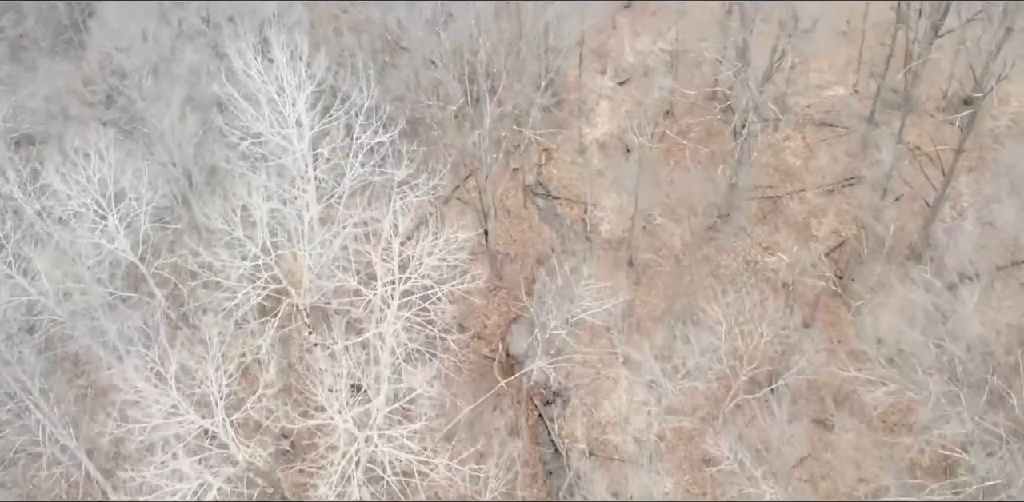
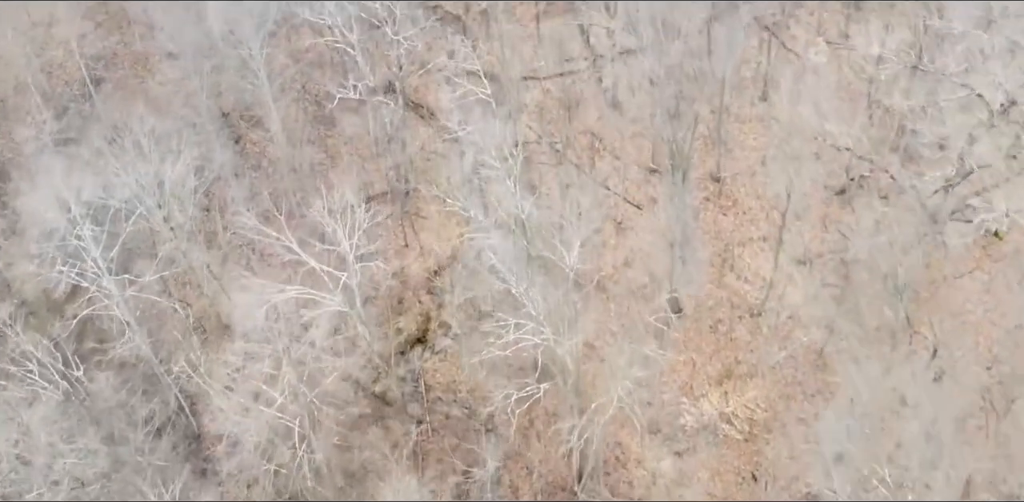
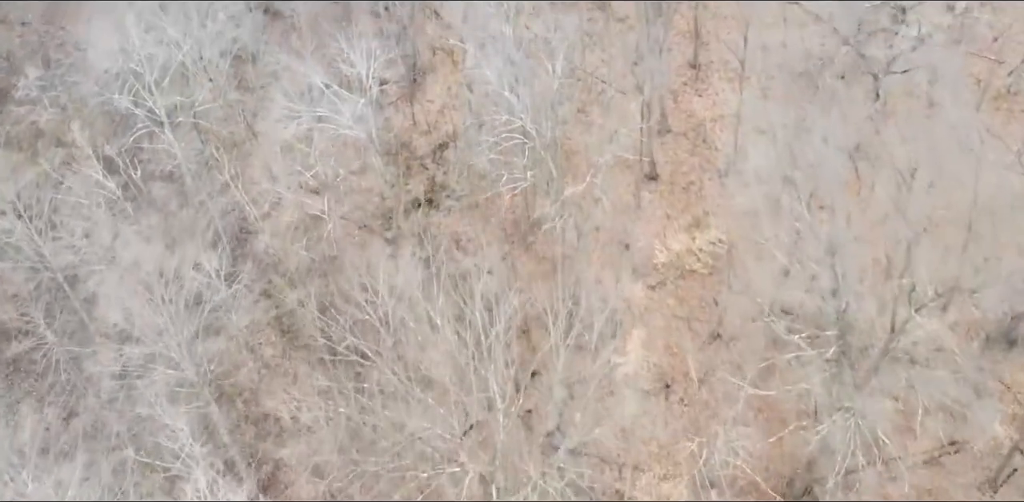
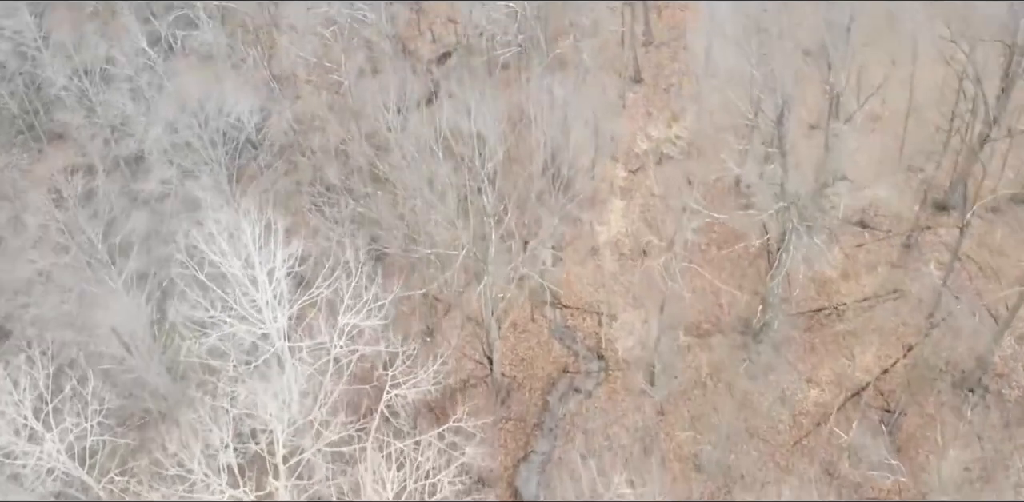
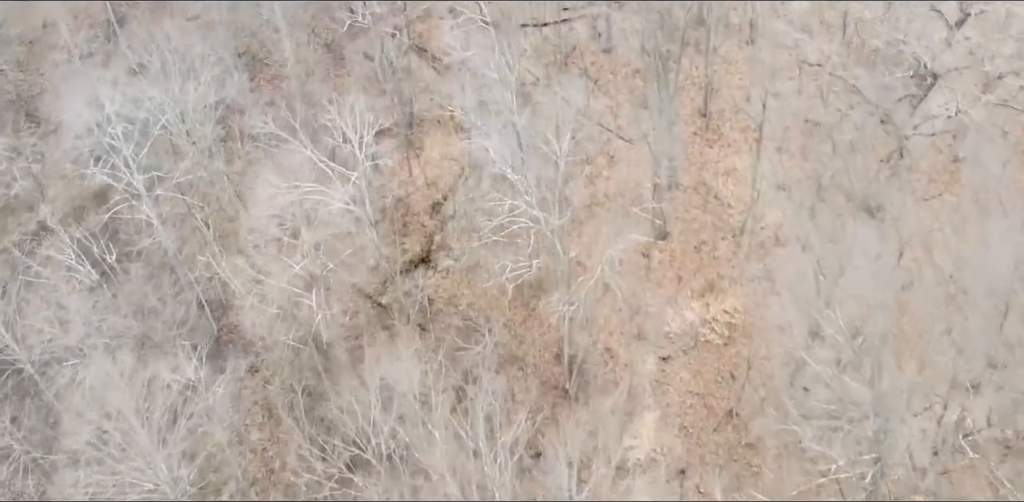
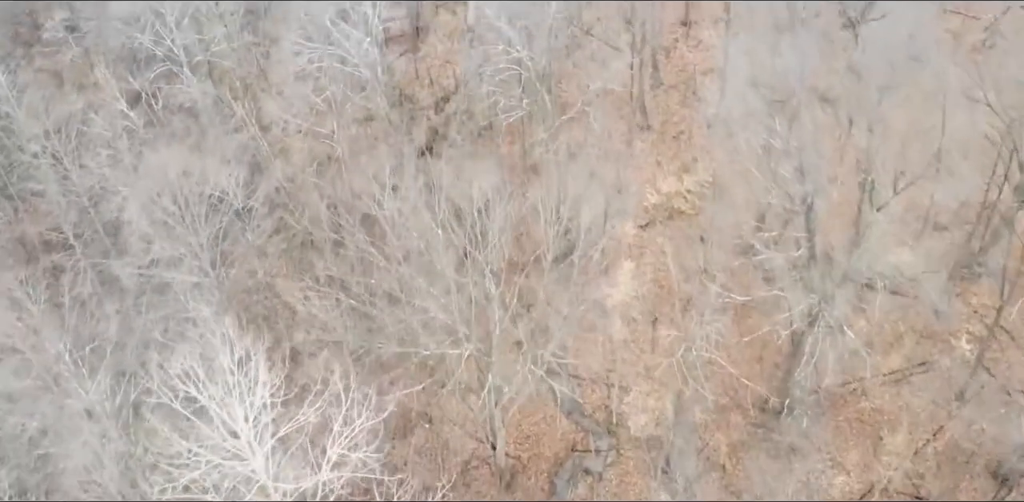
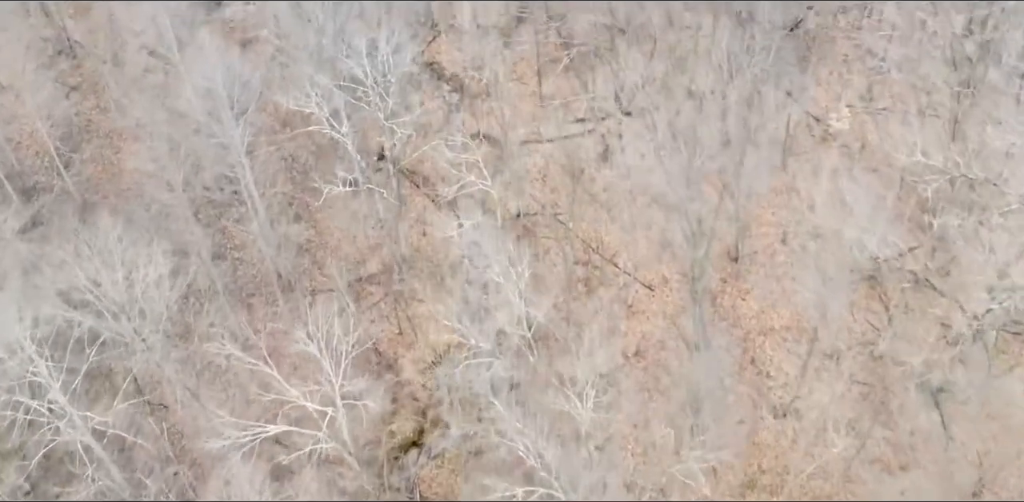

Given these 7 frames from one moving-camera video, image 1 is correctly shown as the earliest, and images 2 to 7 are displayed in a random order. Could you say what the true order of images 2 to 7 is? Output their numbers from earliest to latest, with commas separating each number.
4, 6, 3, 5, 2, 7
